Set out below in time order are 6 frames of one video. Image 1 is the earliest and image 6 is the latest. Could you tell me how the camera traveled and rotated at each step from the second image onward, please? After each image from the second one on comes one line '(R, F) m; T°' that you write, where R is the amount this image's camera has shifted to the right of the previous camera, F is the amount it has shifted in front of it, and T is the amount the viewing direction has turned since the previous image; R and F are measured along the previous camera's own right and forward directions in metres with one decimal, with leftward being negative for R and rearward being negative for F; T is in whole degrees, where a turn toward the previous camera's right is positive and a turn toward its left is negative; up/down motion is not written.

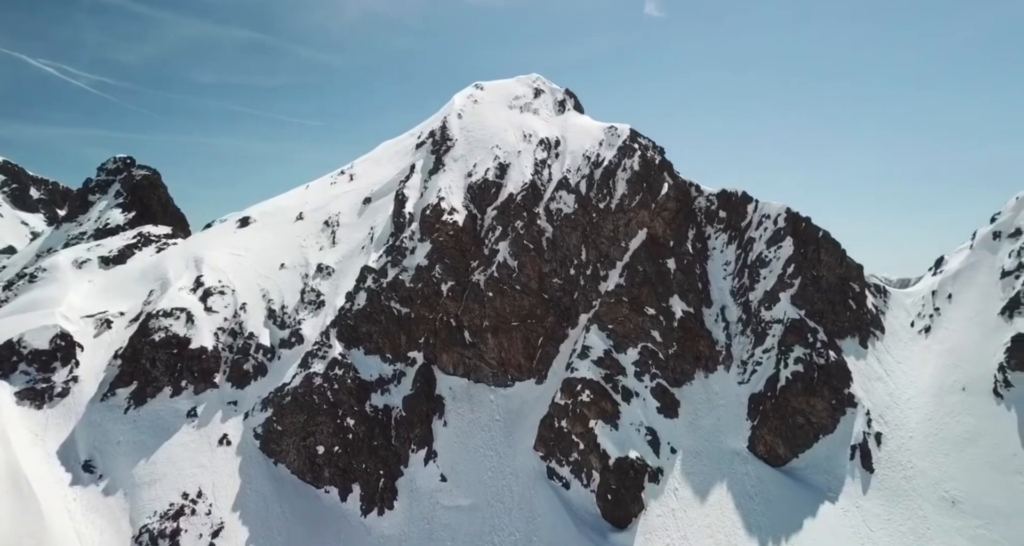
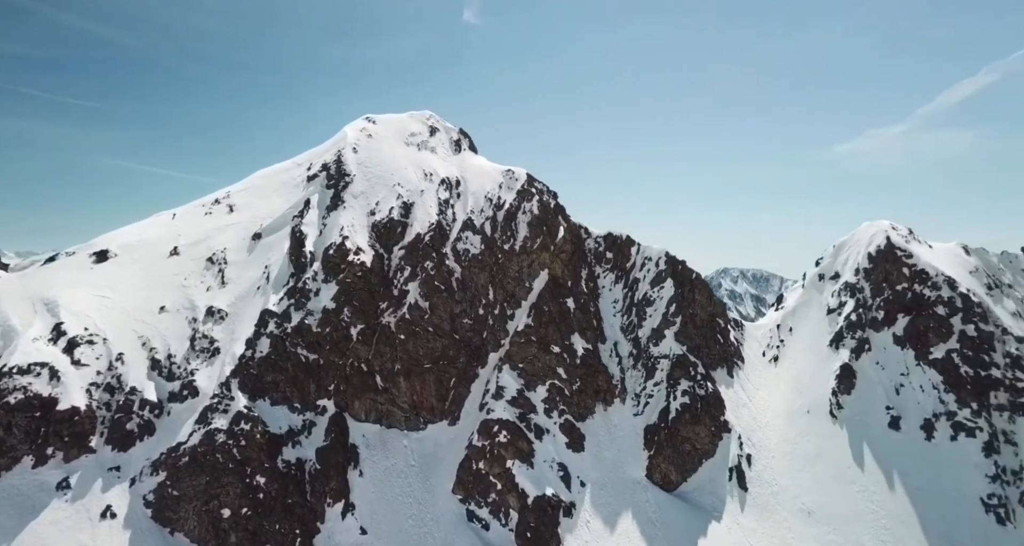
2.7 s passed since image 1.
(-6.9, -1.2) m; +14°
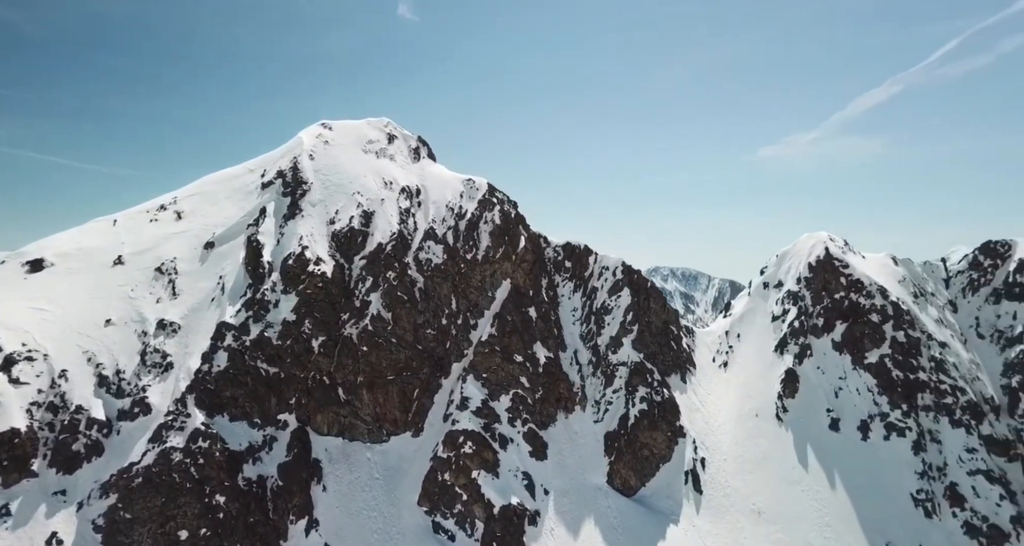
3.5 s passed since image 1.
(-2.0, -0.7) m; +5°
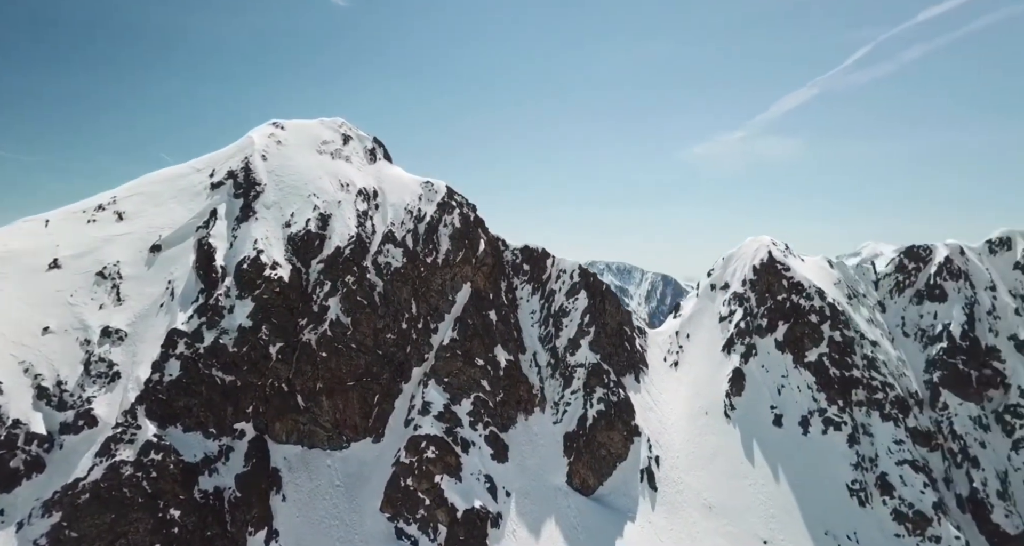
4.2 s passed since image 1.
(-1.6, -0.7) m; +5°
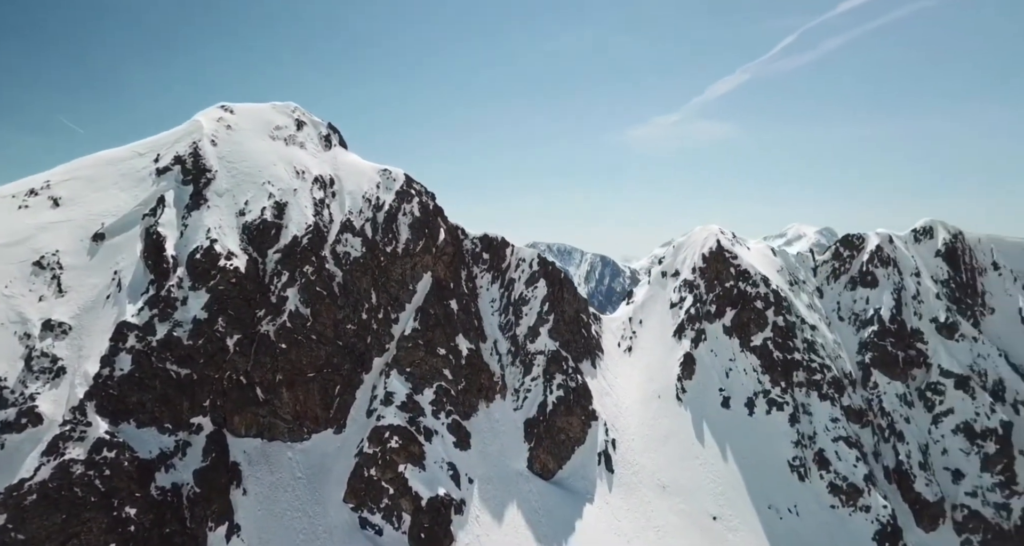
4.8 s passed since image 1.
(-1.3, -0.7) m; +5°
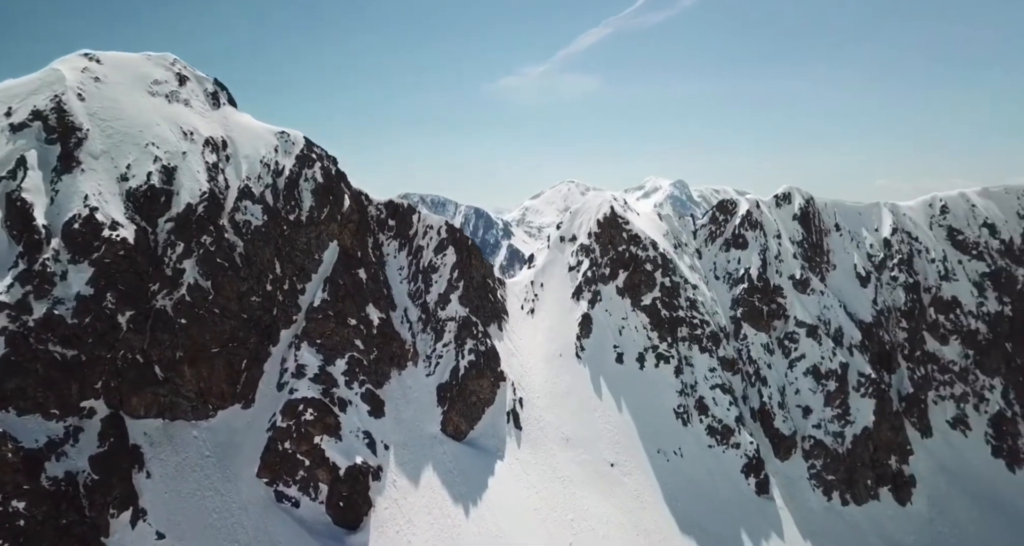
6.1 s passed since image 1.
(-2.4, -1.5) m; +10°
